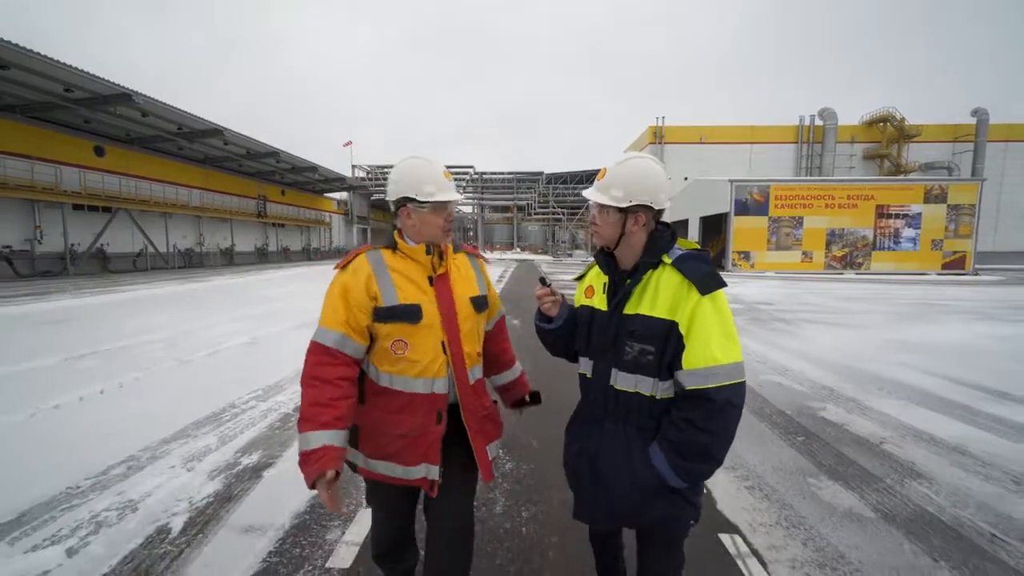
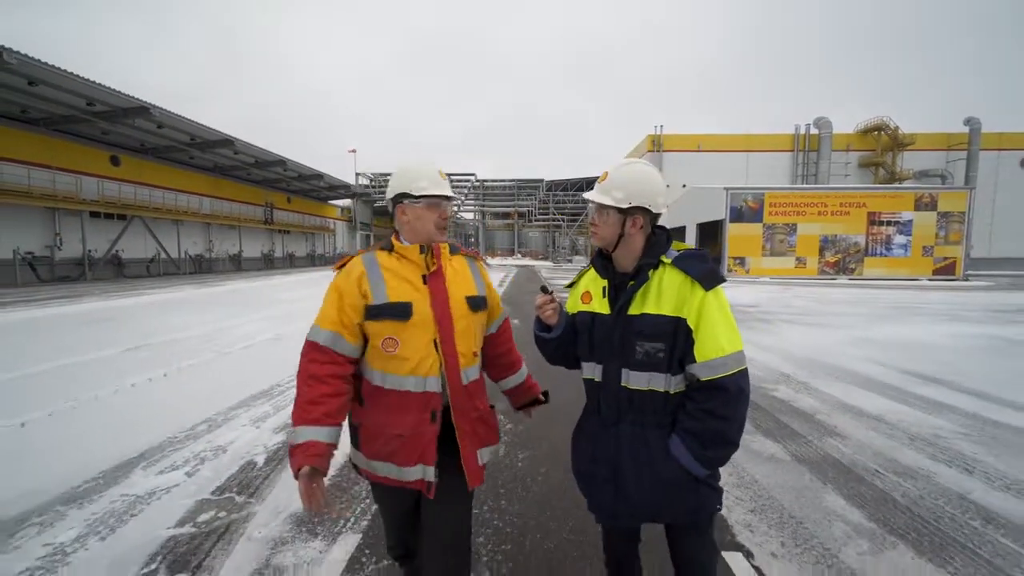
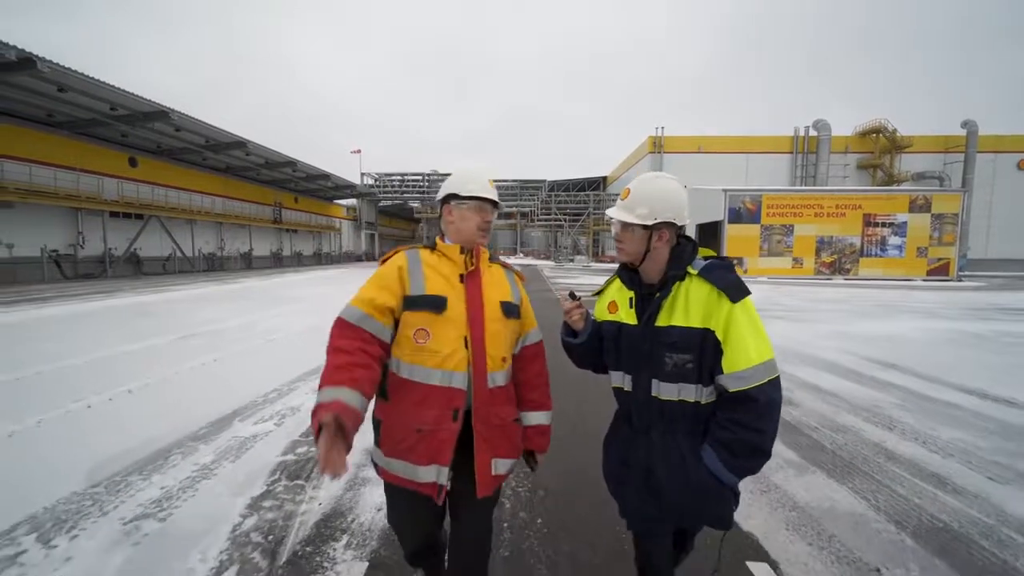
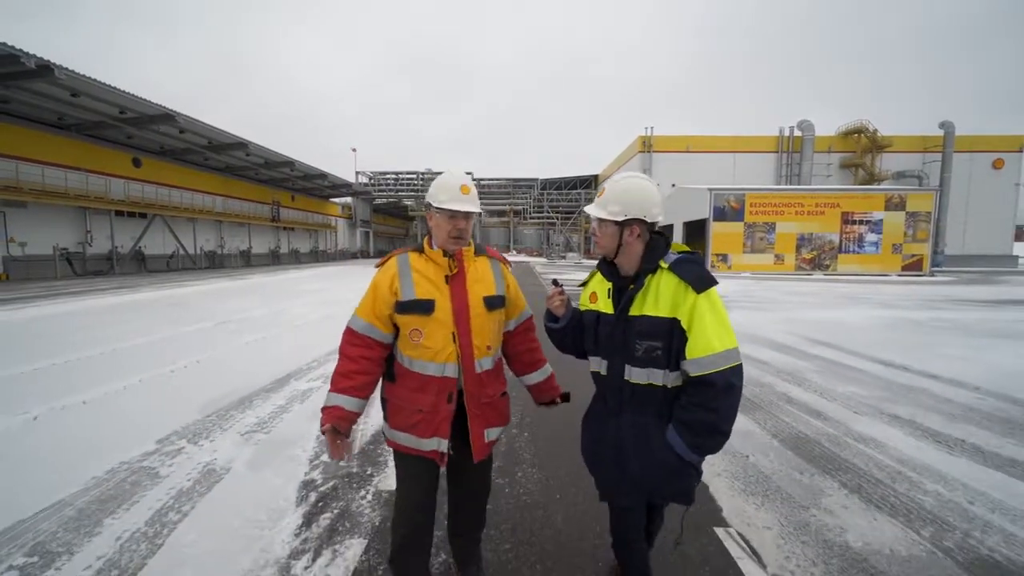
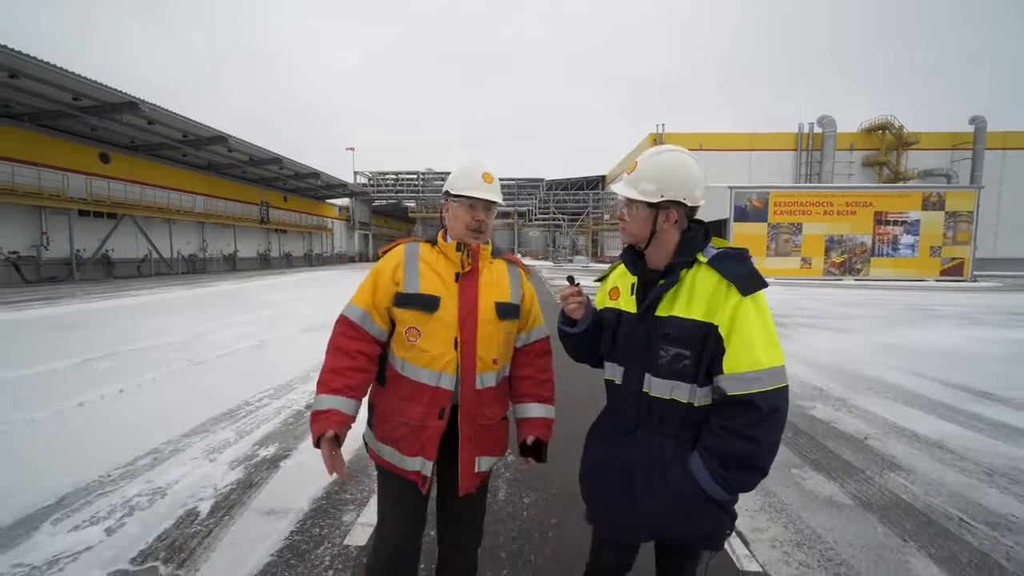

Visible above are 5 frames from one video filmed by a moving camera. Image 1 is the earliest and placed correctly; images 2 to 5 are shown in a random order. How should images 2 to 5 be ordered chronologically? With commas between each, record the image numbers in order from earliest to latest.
5, 2, 3, 4
